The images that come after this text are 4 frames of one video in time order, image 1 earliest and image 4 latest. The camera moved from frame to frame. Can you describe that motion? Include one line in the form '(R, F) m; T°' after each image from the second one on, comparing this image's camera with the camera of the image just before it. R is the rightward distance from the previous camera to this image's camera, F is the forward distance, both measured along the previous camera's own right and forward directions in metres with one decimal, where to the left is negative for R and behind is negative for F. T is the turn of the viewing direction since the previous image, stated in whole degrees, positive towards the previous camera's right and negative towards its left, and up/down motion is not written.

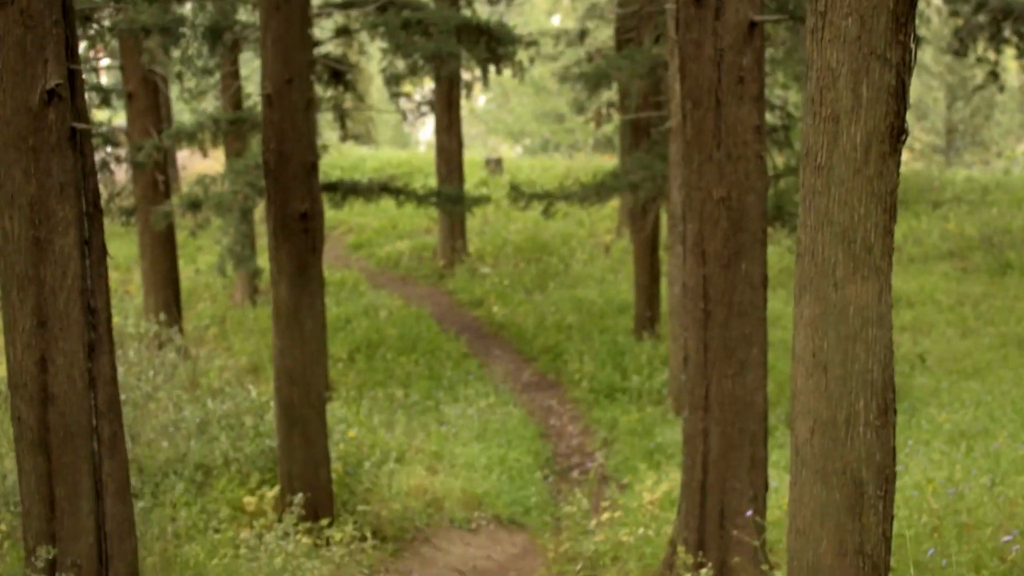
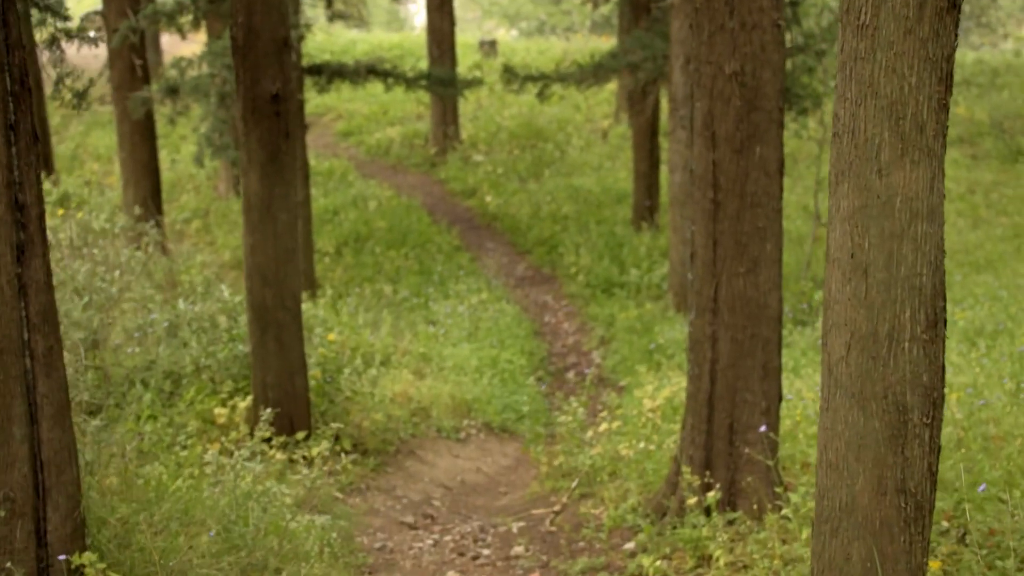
(0.0, +0.6) m; 0°
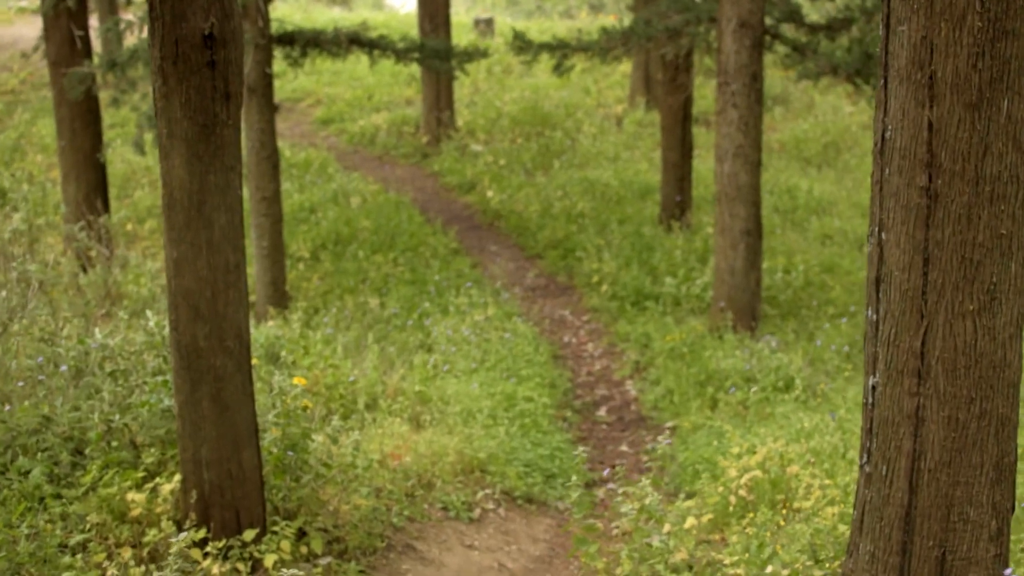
(-0.1, +2.2) m; 0°
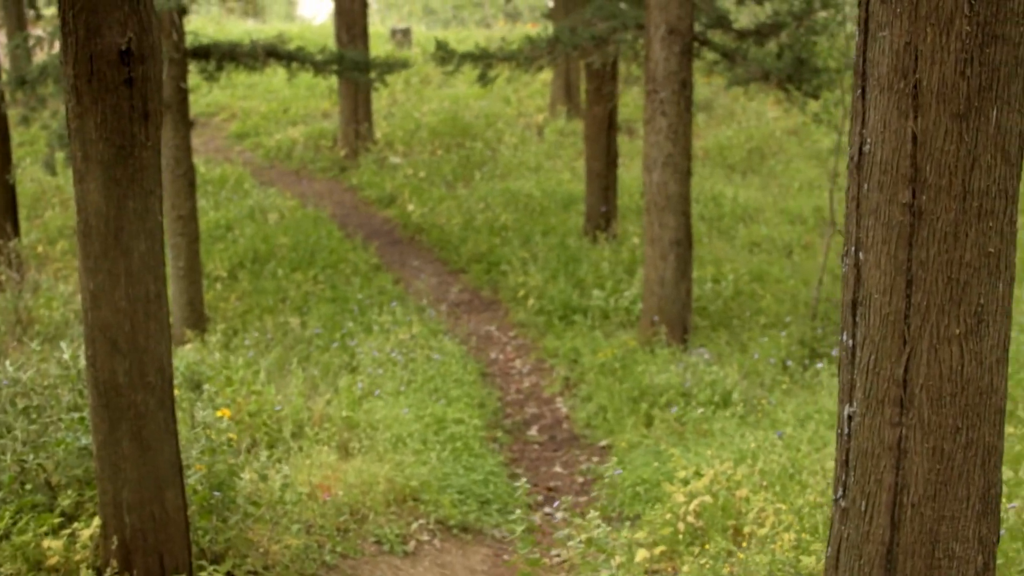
(0.0, +0.3) m; +2°
